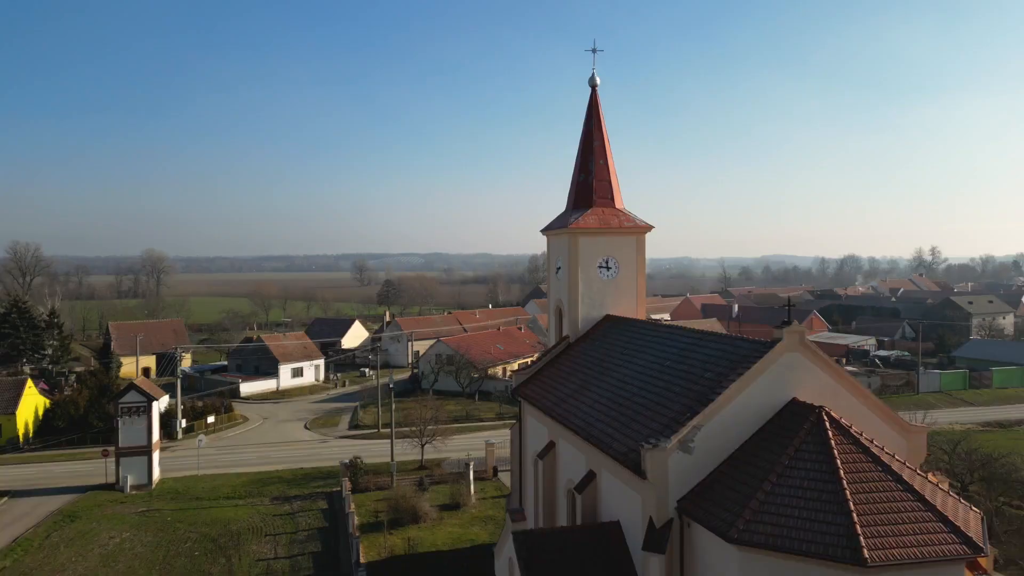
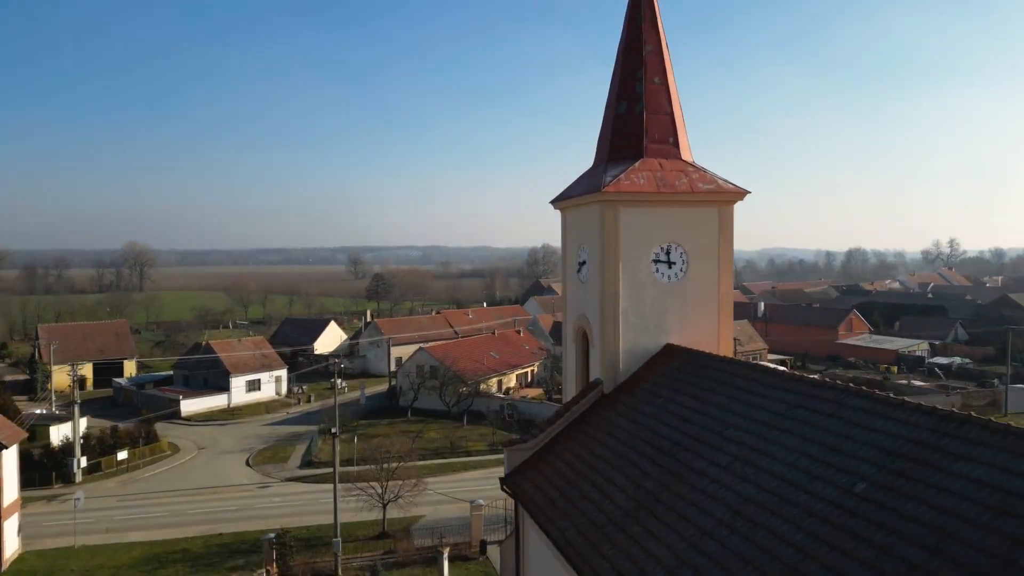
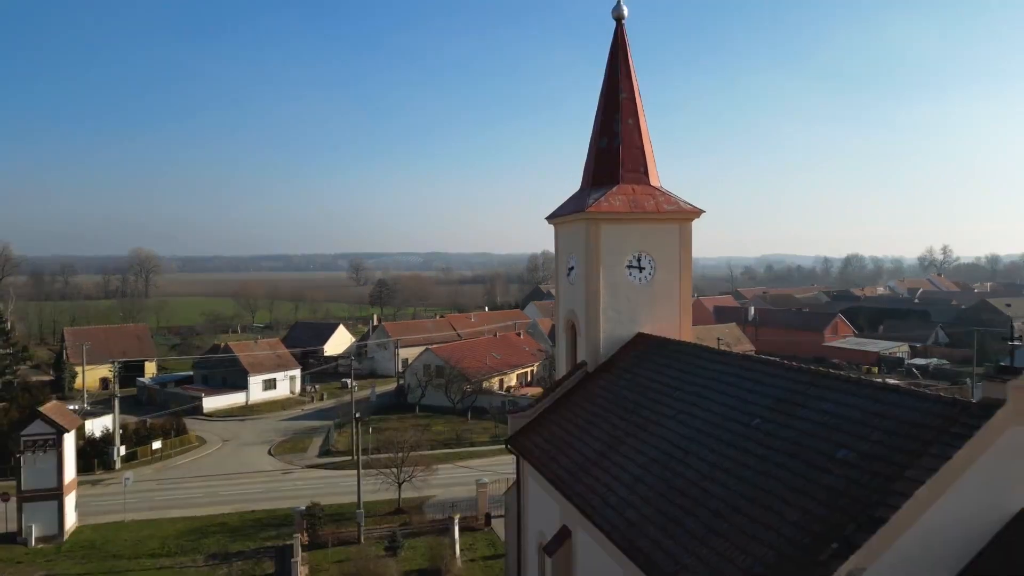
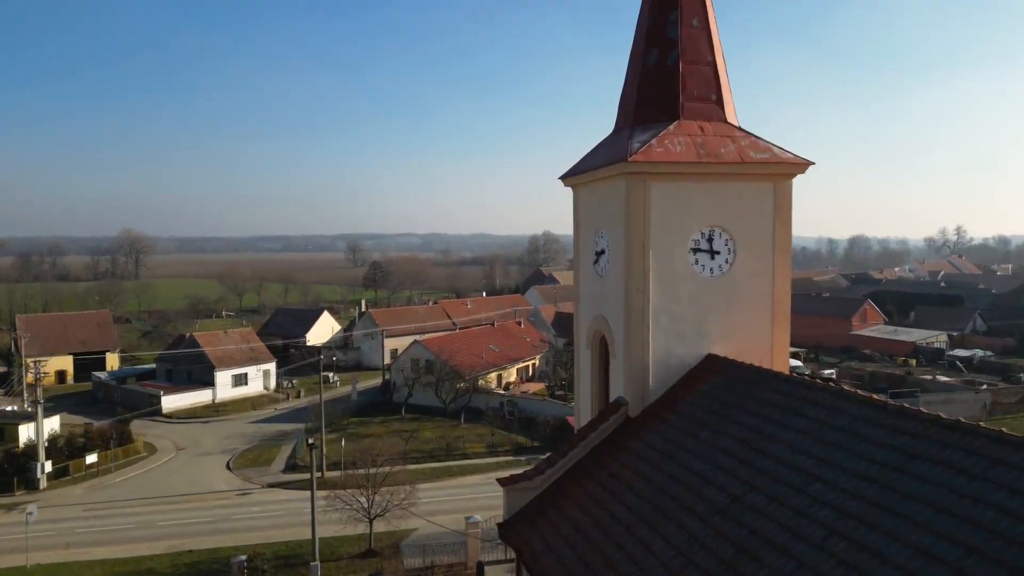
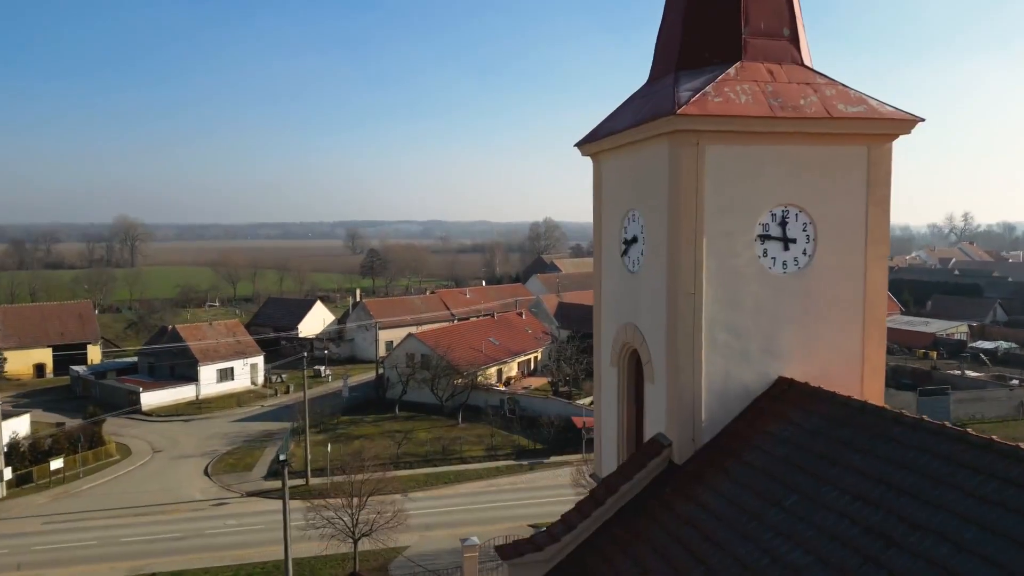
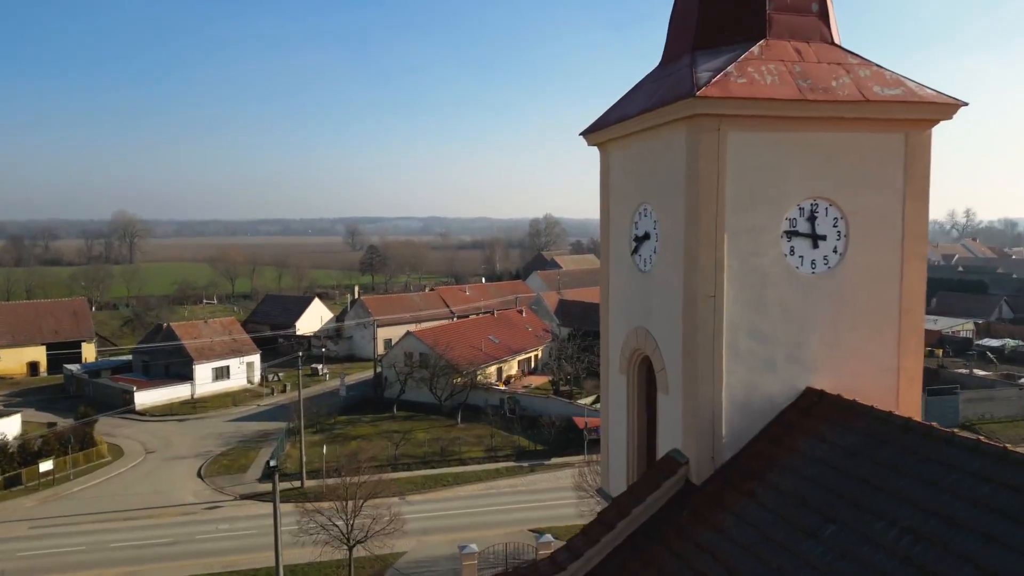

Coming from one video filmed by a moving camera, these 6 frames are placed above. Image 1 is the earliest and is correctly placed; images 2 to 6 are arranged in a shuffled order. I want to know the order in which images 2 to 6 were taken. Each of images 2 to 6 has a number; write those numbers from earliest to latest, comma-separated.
3, 2, 4, 5, 6
